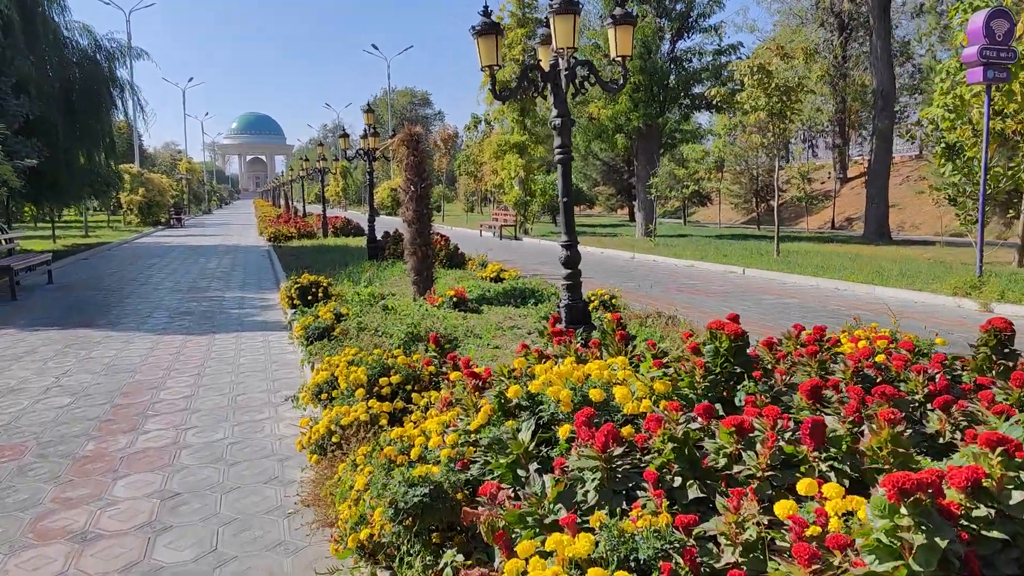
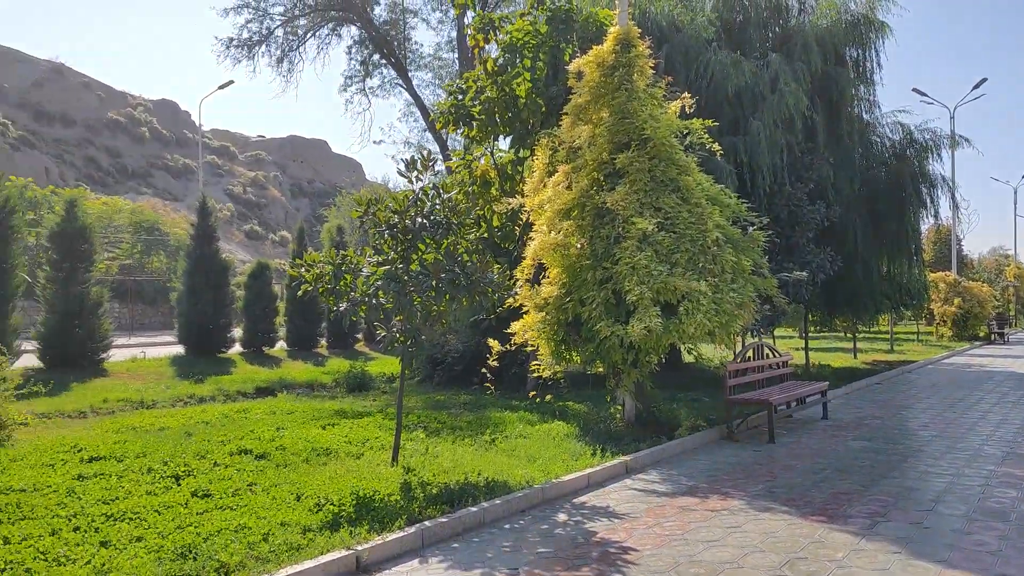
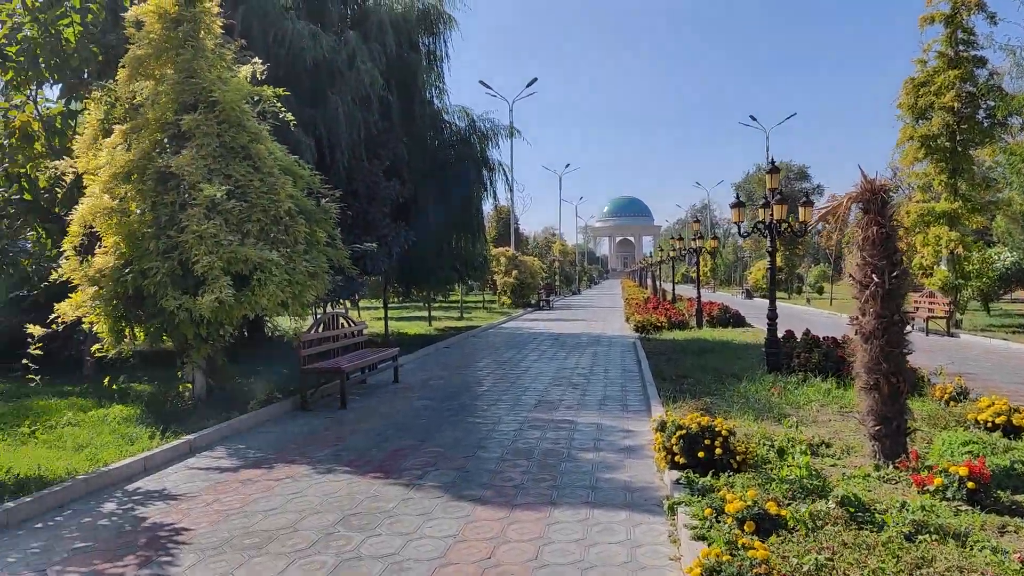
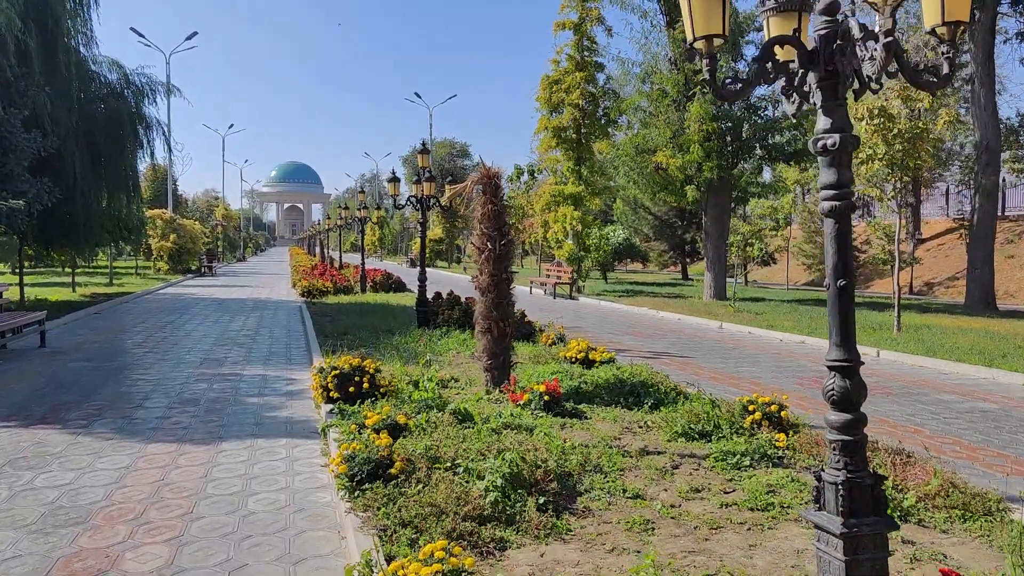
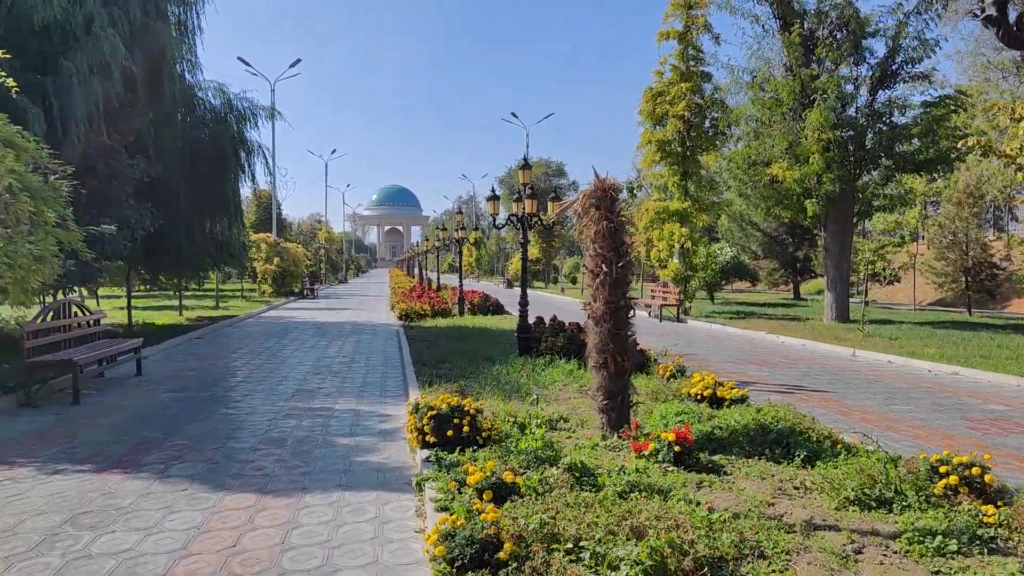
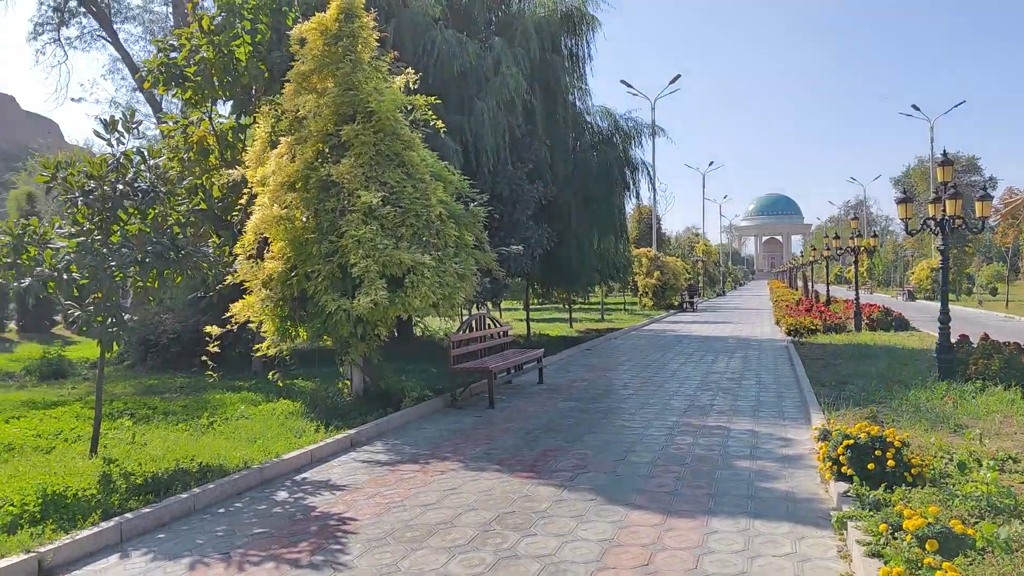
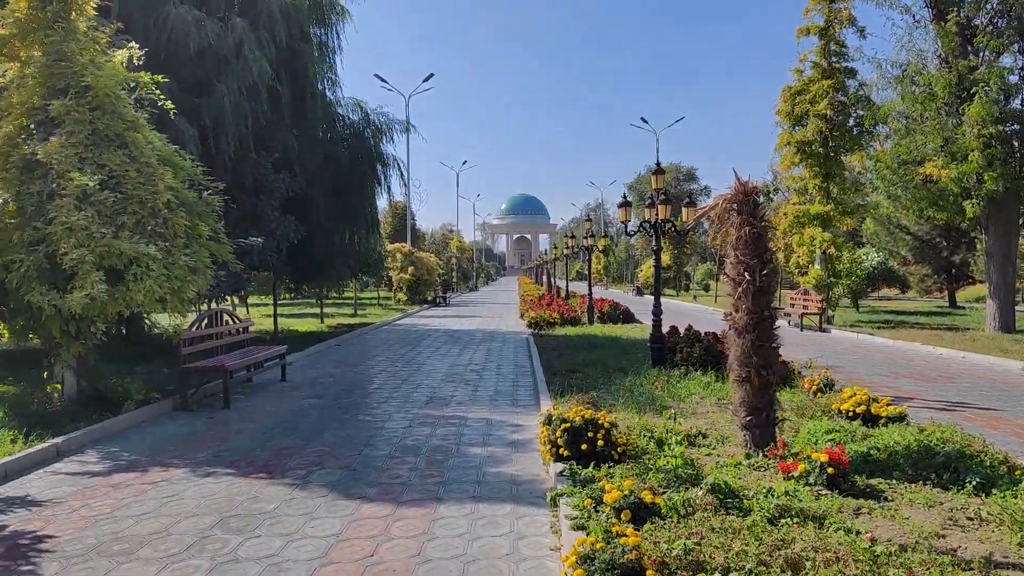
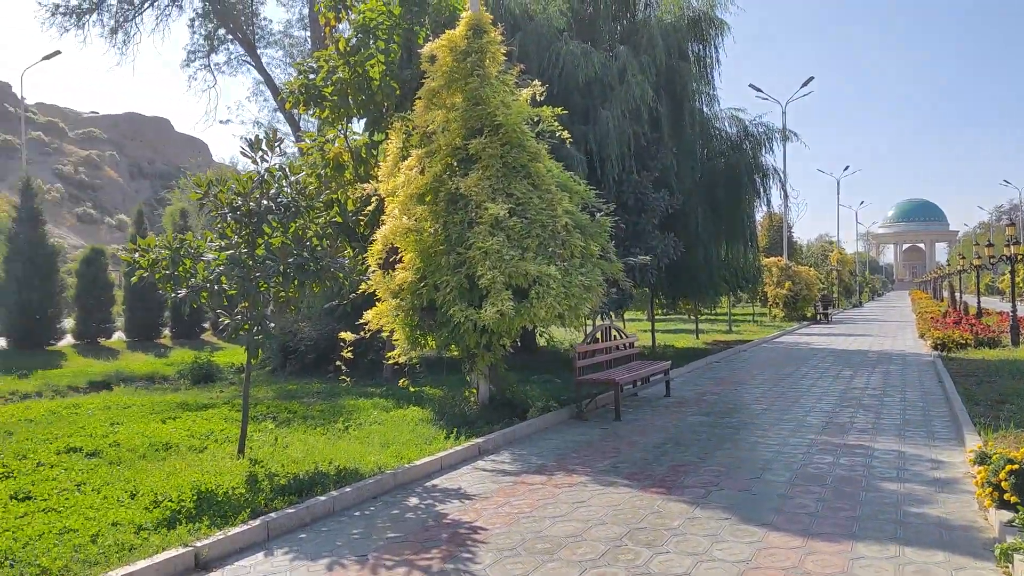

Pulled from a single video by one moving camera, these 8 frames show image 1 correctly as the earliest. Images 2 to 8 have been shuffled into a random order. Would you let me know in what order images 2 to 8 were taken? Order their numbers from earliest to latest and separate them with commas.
4, 5, 7, 3, 6, 8, 2
